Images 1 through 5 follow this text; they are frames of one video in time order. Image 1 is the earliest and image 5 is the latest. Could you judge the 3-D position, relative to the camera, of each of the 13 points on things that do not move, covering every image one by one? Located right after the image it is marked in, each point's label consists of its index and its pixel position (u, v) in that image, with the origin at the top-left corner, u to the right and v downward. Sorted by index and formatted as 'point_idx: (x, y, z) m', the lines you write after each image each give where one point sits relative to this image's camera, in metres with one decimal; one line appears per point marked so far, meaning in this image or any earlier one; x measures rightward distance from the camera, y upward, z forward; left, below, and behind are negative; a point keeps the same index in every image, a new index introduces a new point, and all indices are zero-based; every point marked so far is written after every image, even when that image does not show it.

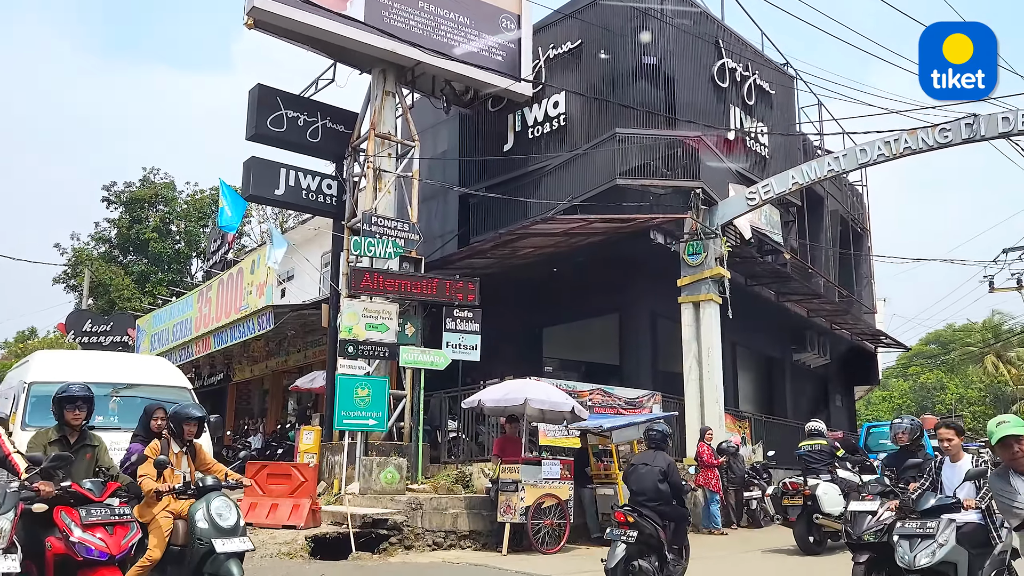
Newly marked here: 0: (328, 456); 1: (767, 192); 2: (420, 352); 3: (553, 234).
0: (-2.7, -2.5, +12.7) m
1: (+4.3, +1.6, +14.4) m
2: (-1.3, -0.9, +12.5) m
3: (+0.6, +0.9, +14.1) m
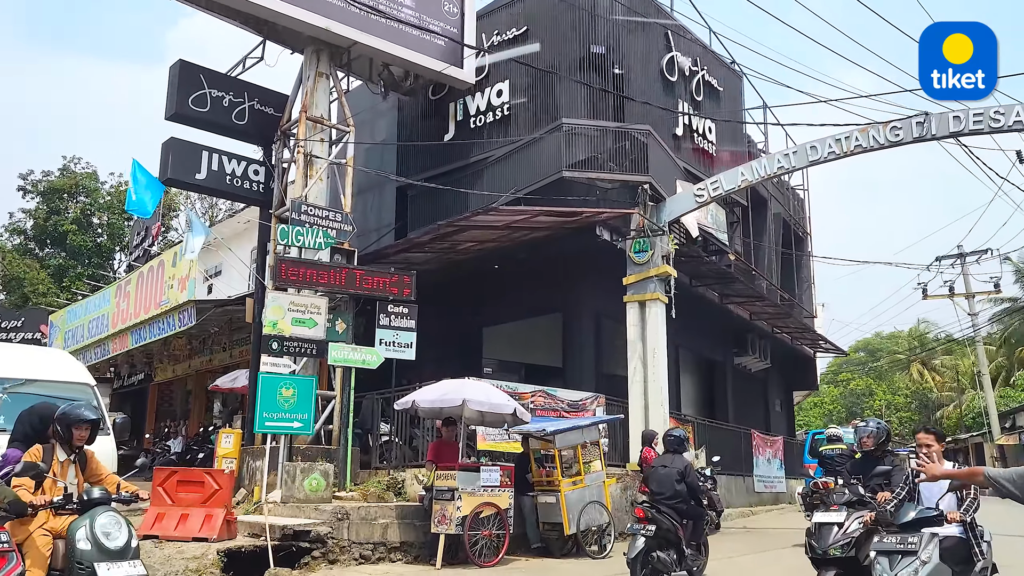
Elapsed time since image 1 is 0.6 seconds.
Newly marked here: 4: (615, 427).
0: (-3.6, -2.4, +11.7) m
1: (+3.3, +1.6, +14.0) m
2: (-2.2, -0.8, +11.7) m
3: (-0.3, +0.9, +13.4) m
4: (+1.7, -2.3, +14.1) m
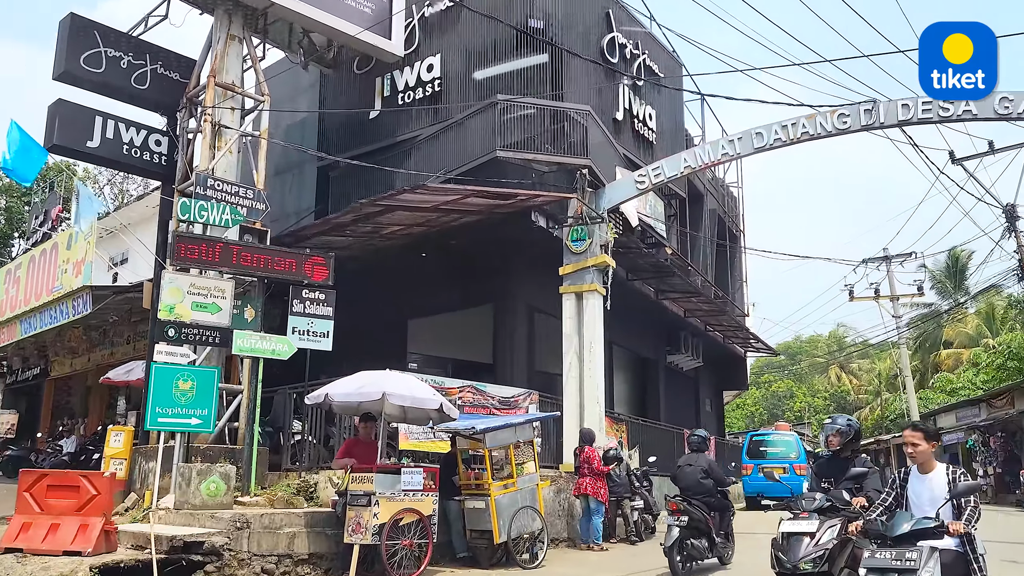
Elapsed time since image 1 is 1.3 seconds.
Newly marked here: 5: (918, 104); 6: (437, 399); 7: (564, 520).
0: (-4.5, -2.1, +10.4) m
1: (+2.2, +1.7, +13.3) m
2: (-3.1, -0.6, +10.5) m
3: (-1.3, +1.1, +12.4) m
4: (+0.5, -2.1, +13.2) m
5: (+5.7, +2.6, +12.1) m
6: (-0.8, -1.1, +8.7) m
7: (+0.7, -3.1, +11.4) m
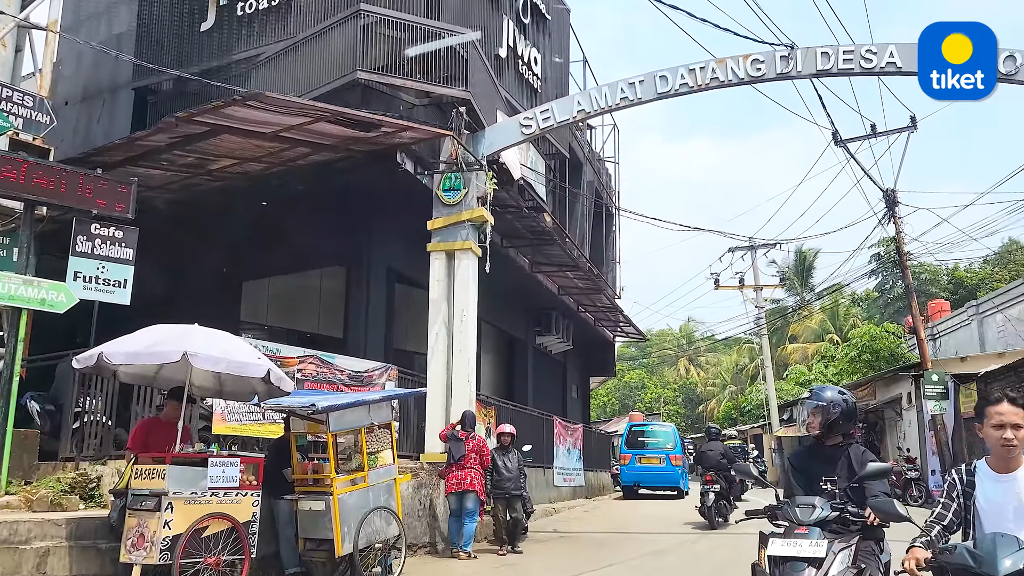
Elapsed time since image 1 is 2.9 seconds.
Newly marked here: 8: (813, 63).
0: (-5.9, -1.4, +7.5) m
1: (+0.4, +2.3, +11.4) m
2: (-4.4, 0.0, +7.8) m
3: (-2.9, +1.8, +9.9) m
4: (-1.4, -1.5, +11.1) m
5: (+4.1, +2.9, +10.8) m
6: (-1.9, -0.6, +6.5) m
7: (-1.0, -2.5, +9.4) m
8: (+3.8, +2.8, +10.9) m
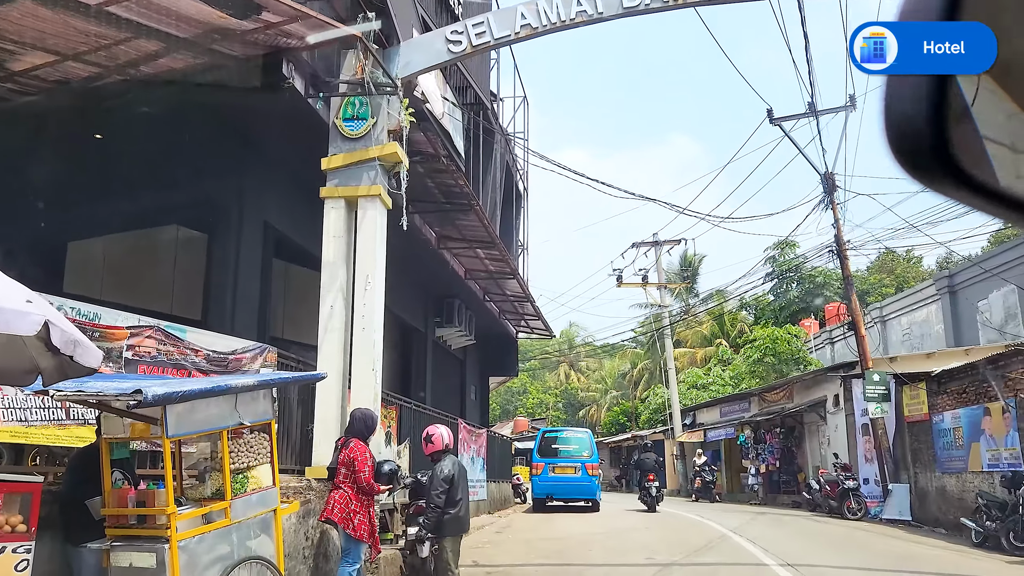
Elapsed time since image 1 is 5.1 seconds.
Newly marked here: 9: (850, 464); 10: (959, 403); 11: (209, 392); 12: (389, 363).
0: (-6.1, -0.9, +4.1) m
1: (-0.3, +2.6, +8.9) m
2: (-4.7, +0.6, +4.6) m
3: (-3.5, +2.2, +6.9) m
4: (-2.2, -1.1, +8.3) m
5: (+3.4, +3.2, +8.8) m
6: (-2.0, -0.1, +3.6) m
7: (-1.5, -2.1, +6.6) m
8: (+3.1, +3.1, +8.8) m
9: (+6.8, -3.6, +17.3) m
10: (+7.1, -1.8, +13.6) m
11: (-1.6, -0.5, +4.5) m
12: (-2.2, -1.4, +16.0) m
